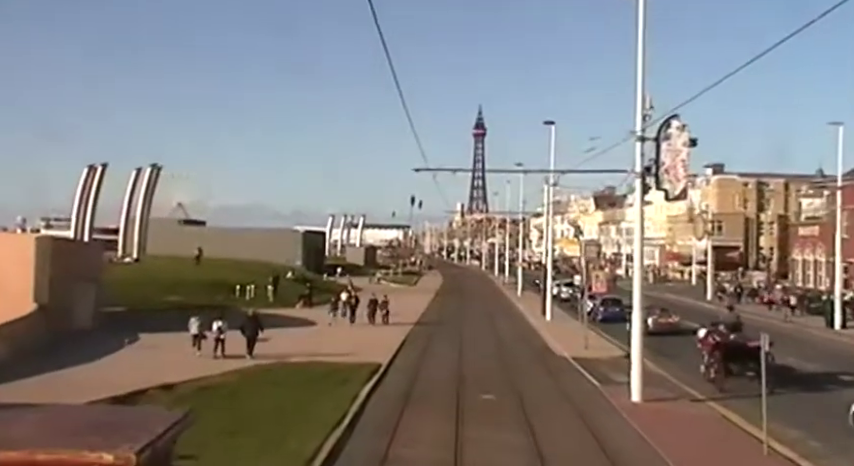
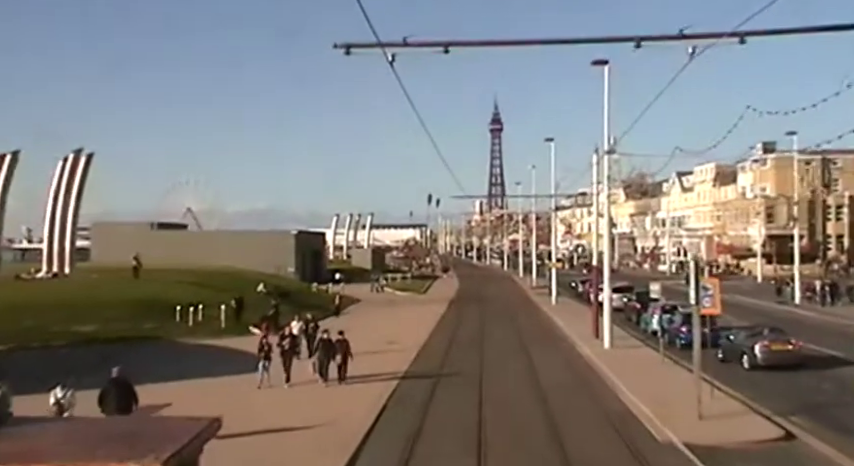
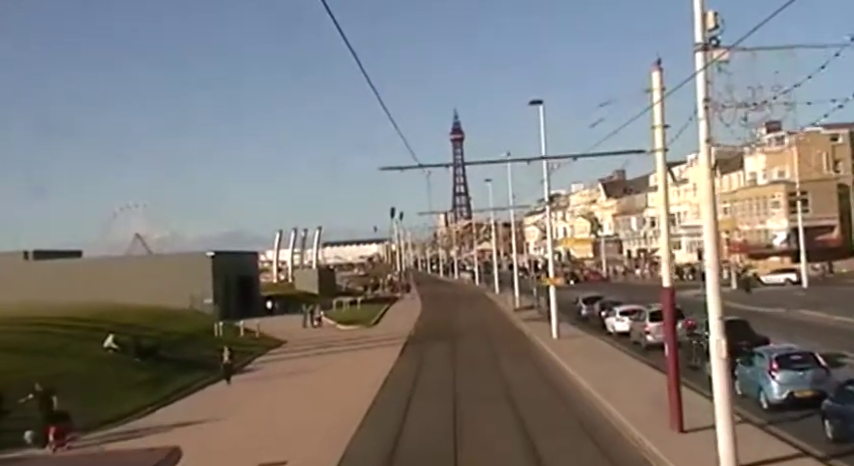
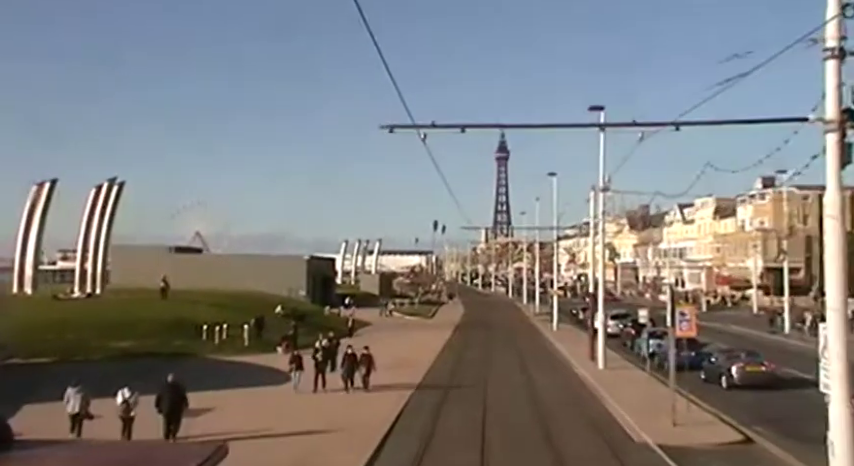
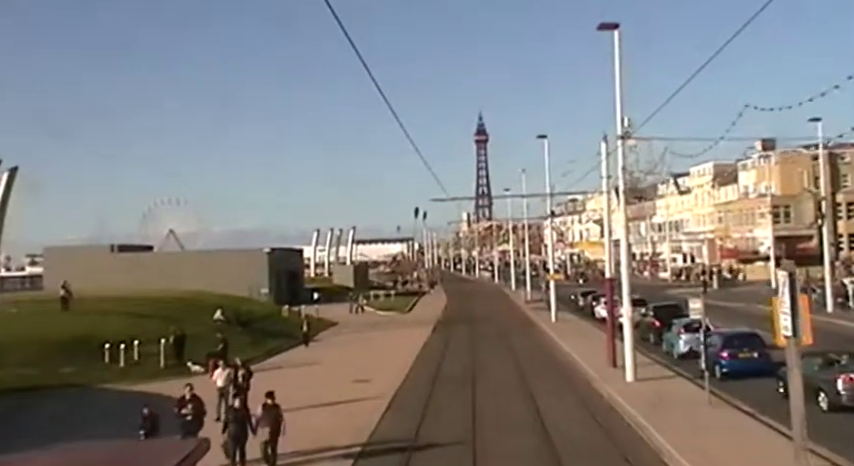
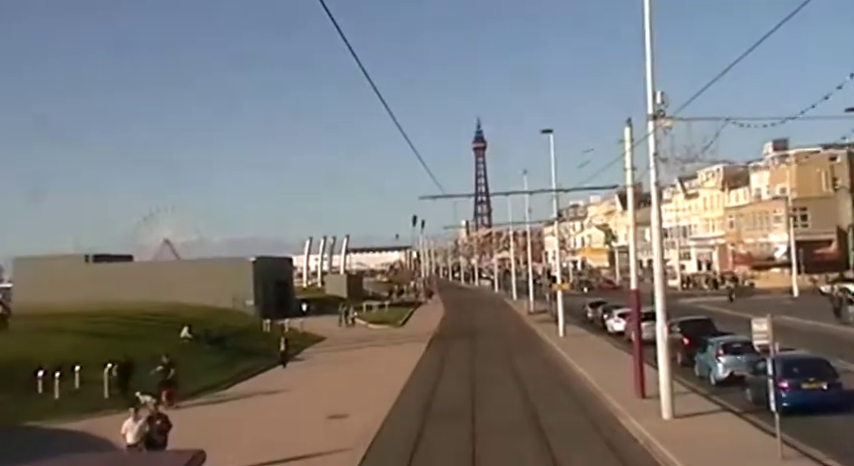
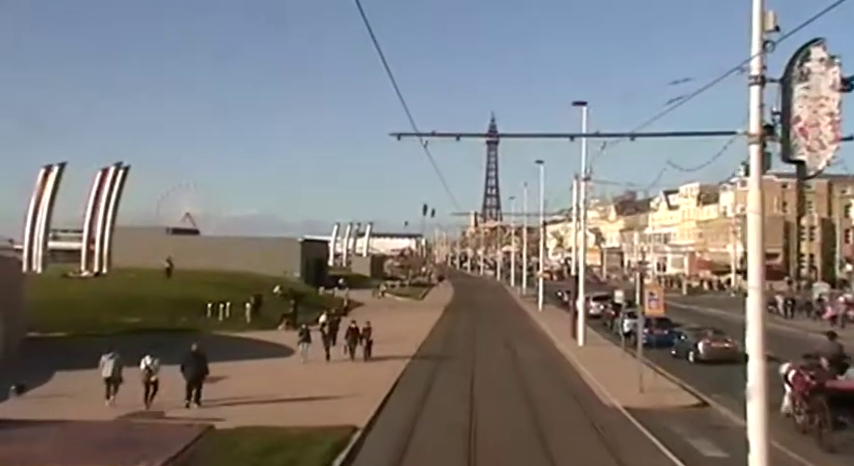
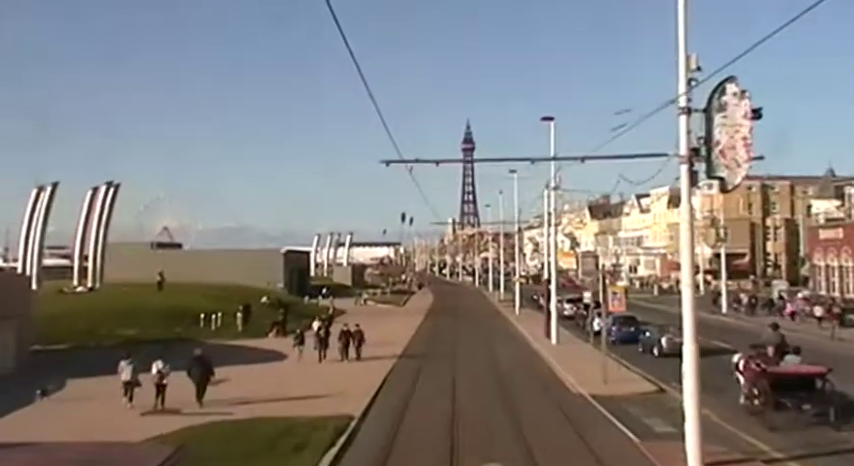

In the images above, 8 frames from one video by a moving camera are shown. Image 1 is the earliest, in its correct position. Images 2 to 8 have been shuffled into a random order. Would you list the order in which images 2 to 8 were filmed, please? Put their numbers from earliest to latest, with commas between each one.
8, 7, 4, 2, 5, 6, 3
